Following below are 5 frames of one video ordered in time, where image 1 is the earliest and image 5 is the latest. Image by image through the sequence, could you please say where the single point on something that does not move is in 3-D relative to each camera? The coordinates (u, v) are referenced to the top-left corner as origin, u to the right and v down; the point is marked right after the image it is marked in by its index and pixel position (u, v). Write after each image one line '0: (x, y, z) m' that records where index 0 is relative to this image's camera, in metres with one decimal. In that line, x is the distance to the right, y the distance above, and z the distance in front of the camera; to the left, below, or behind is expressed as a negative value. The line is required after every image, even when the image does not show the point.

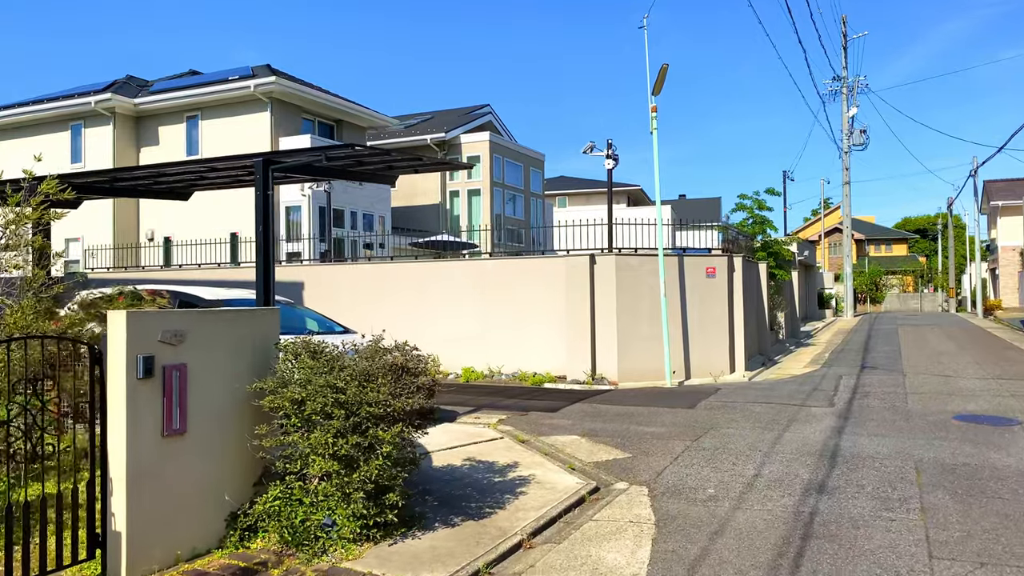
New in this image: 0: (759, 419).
0: (+2.9, -1.5, +9.5) m
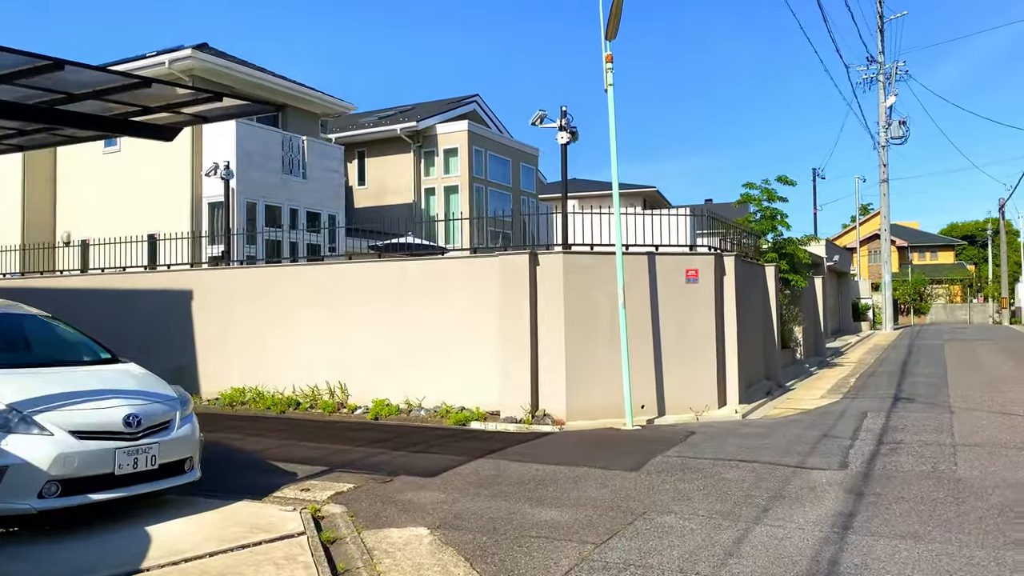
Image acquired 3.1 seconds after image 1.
0: (+1.7, -1.6, +6.3) m
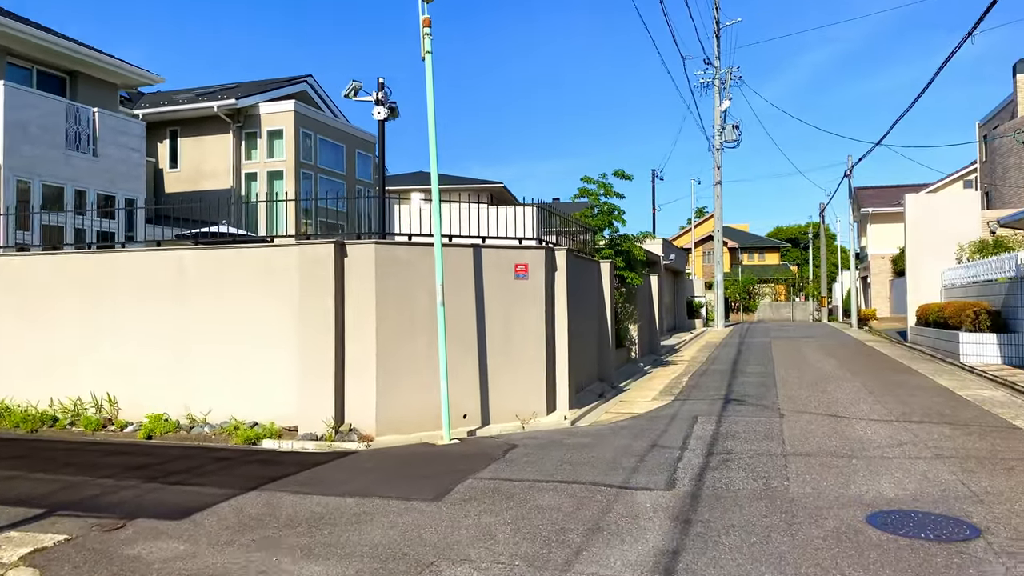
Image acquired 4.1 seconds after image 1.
0: (+0.2, -1.6, +5.3) m
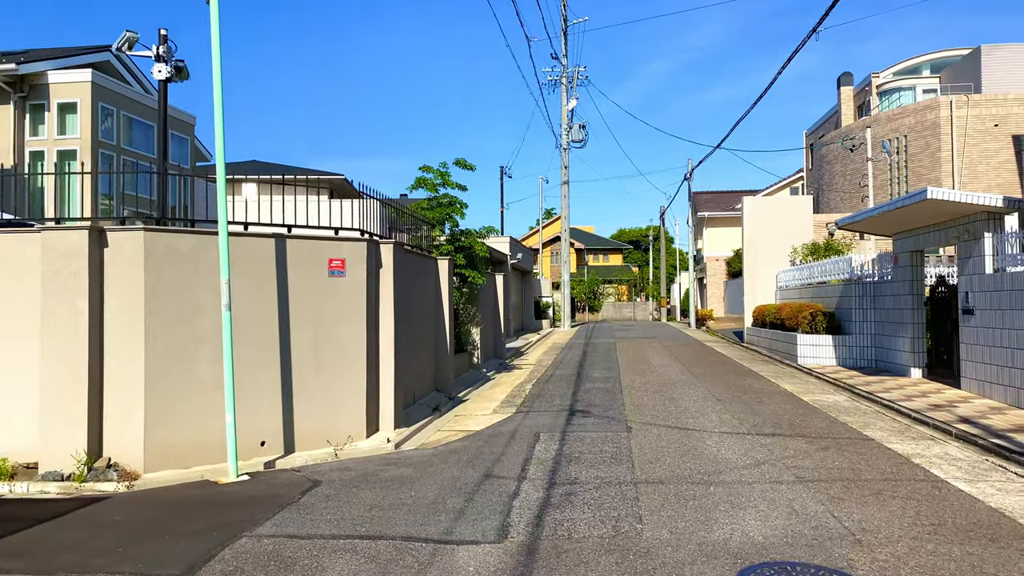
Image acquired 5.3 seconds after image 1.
0: (-0.9, -1.6, +3.8) m
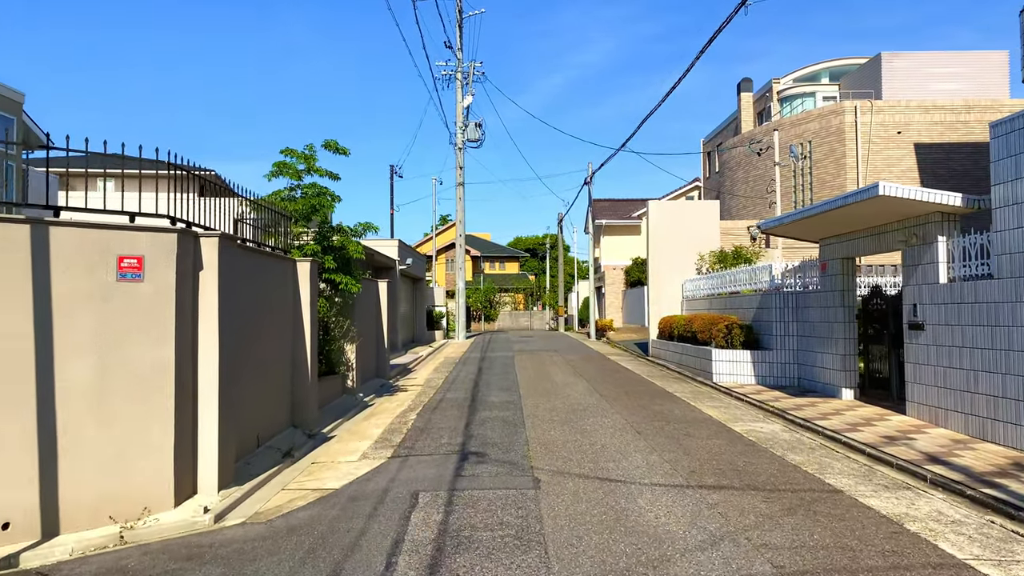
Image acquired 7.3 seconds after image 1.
0: (-1.4, -1.6, +1.6) m
